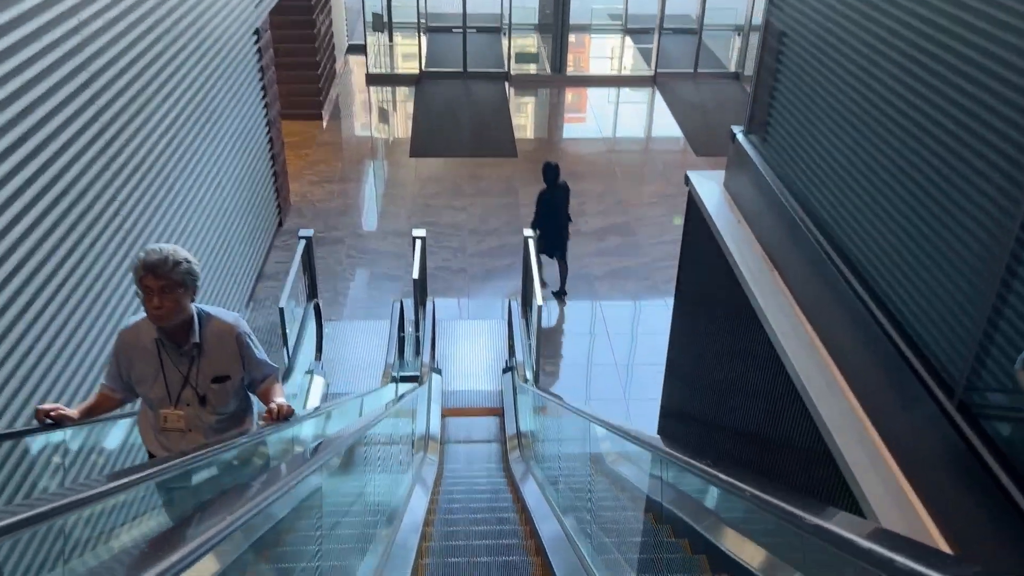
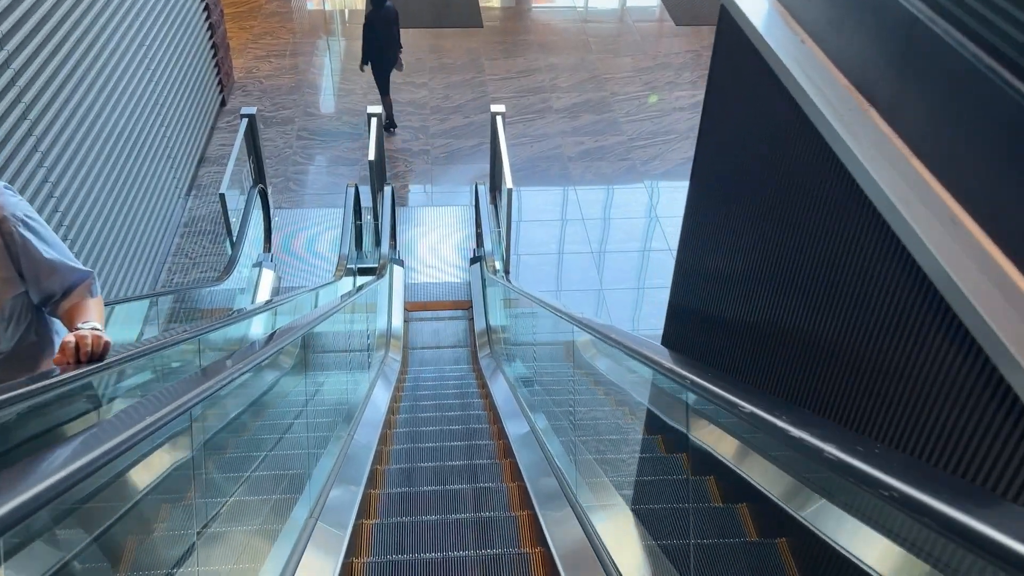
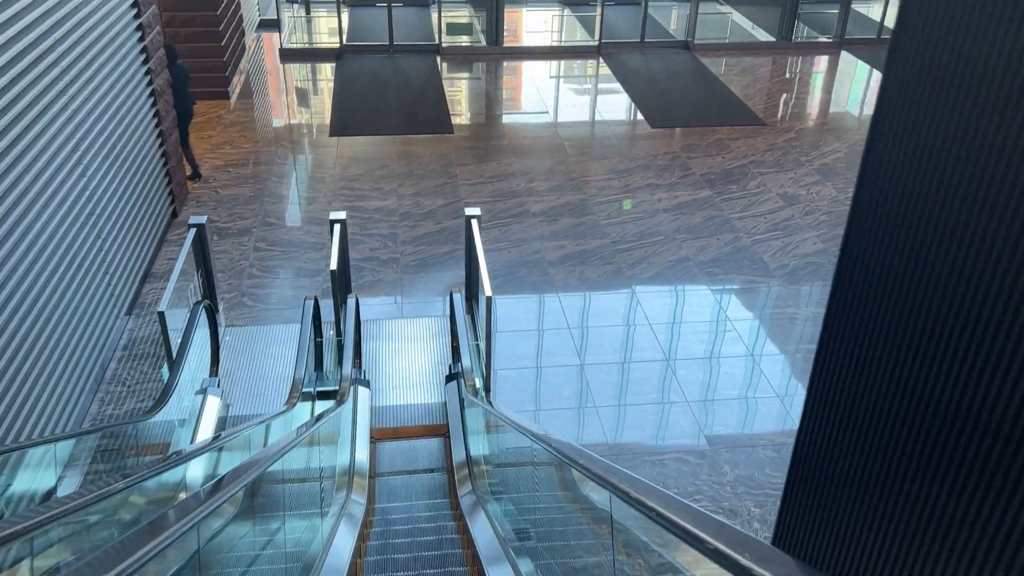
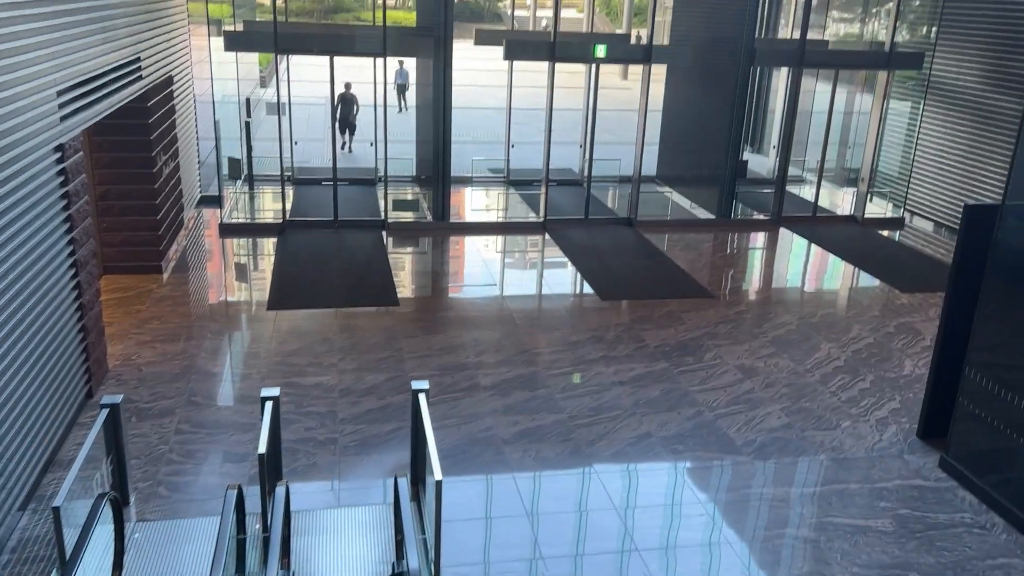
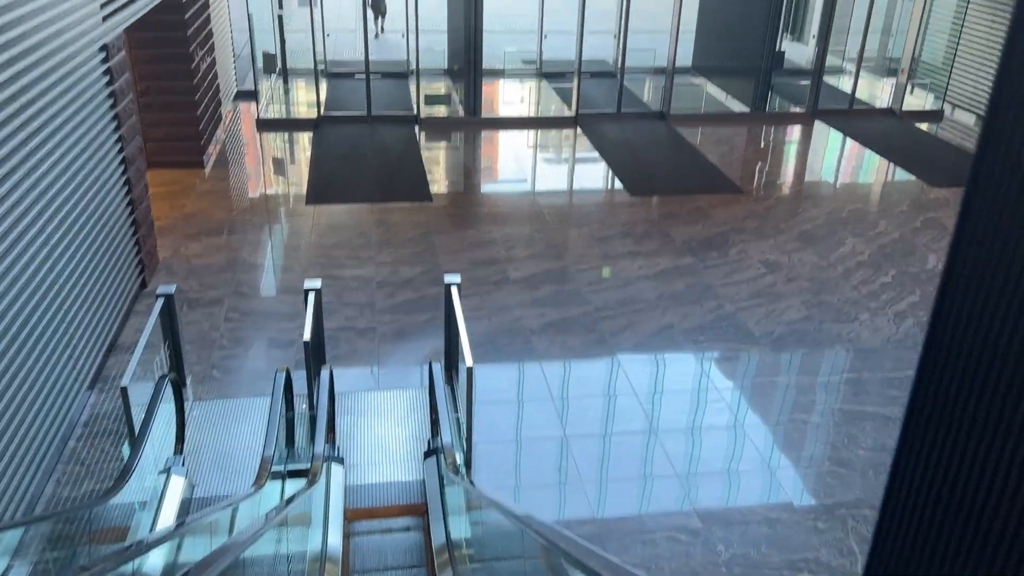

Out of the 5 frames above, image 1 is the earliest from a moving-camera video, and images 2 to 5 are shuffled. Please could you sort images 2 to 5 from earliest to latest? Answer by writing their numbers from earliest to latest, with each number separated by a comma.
2, 3, 5, 4
